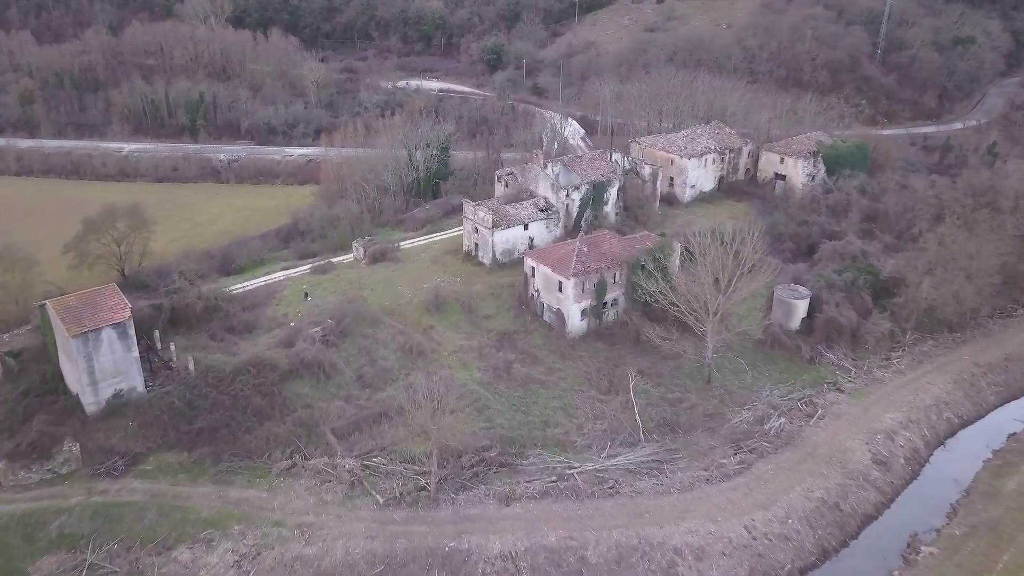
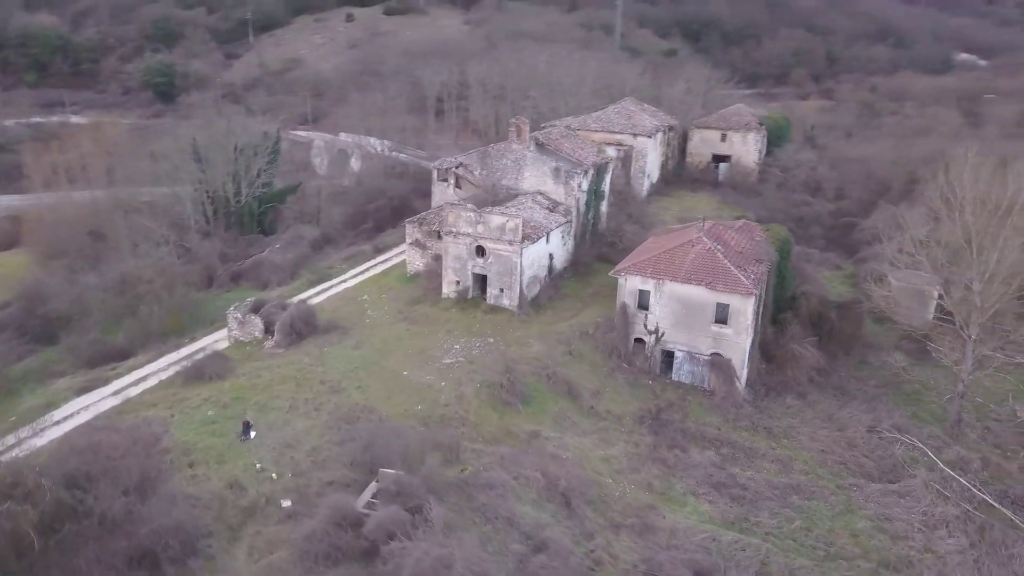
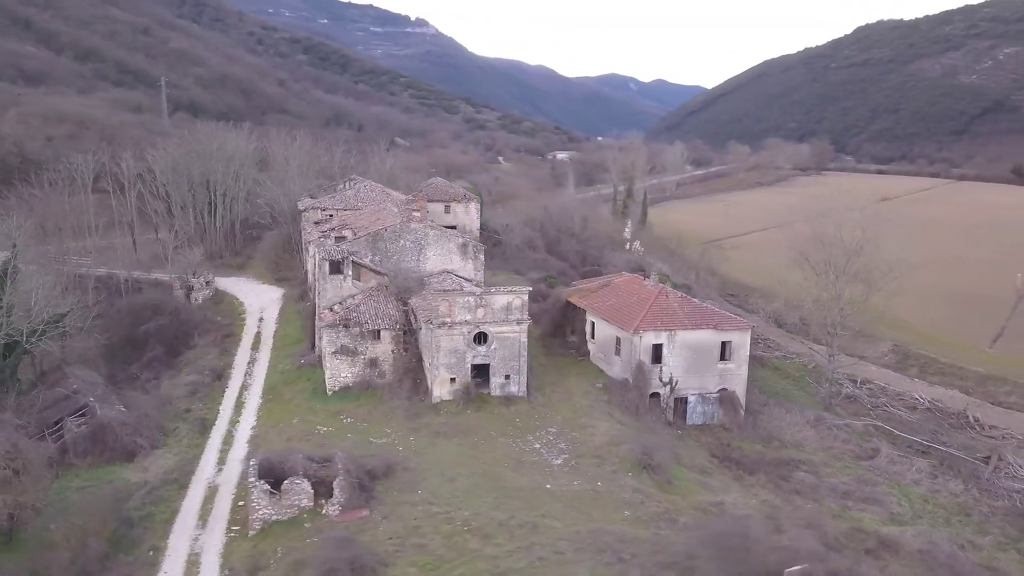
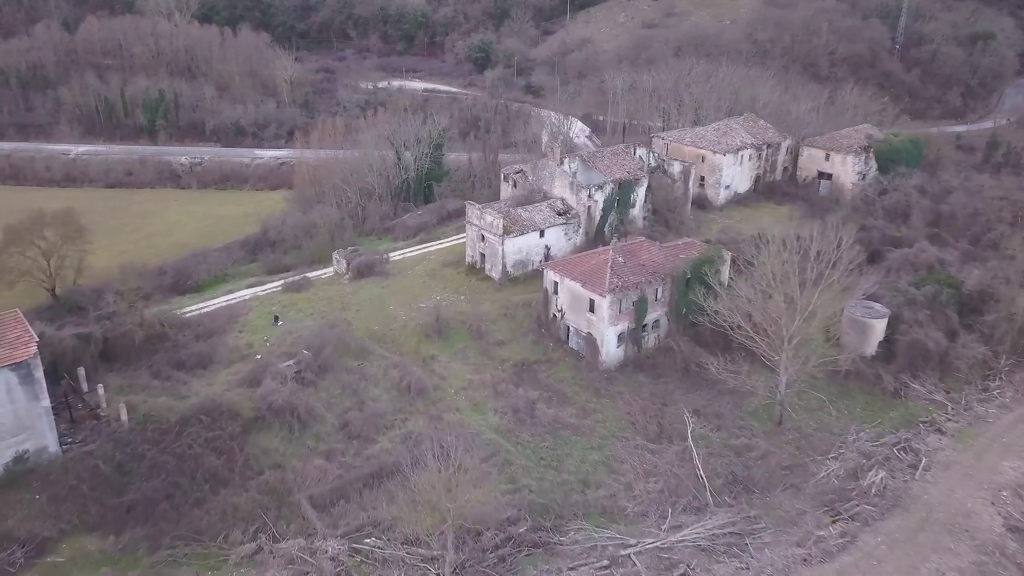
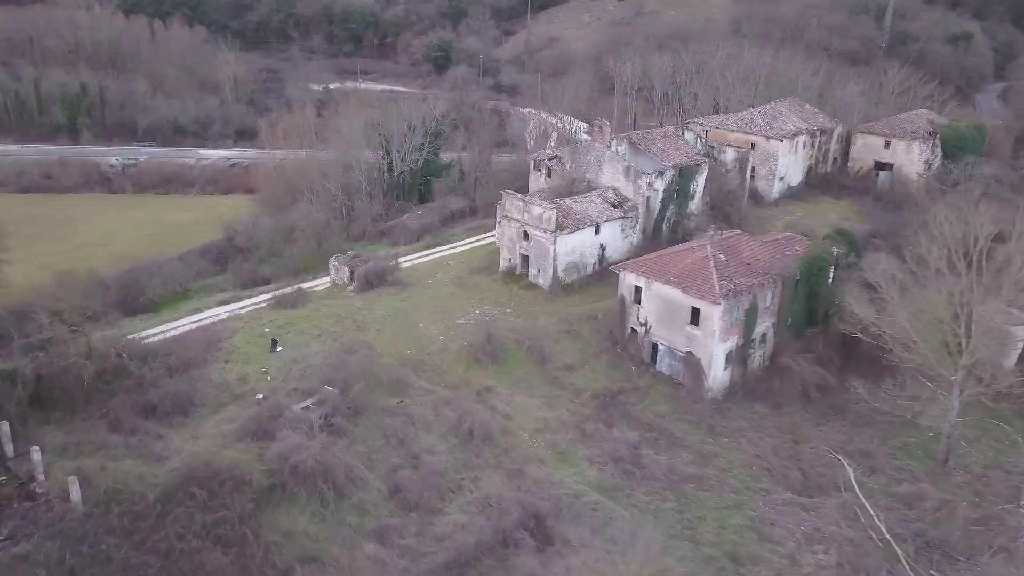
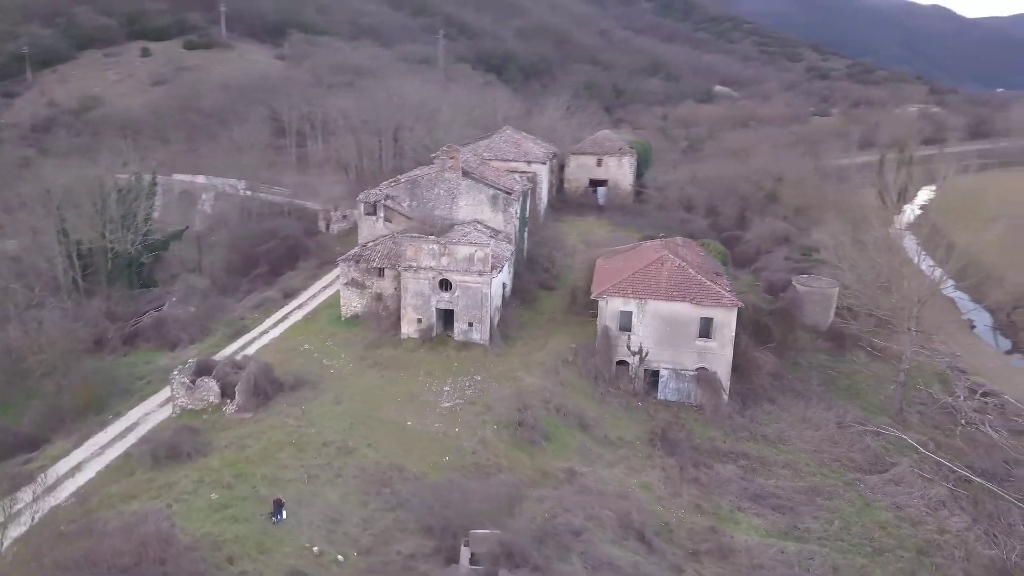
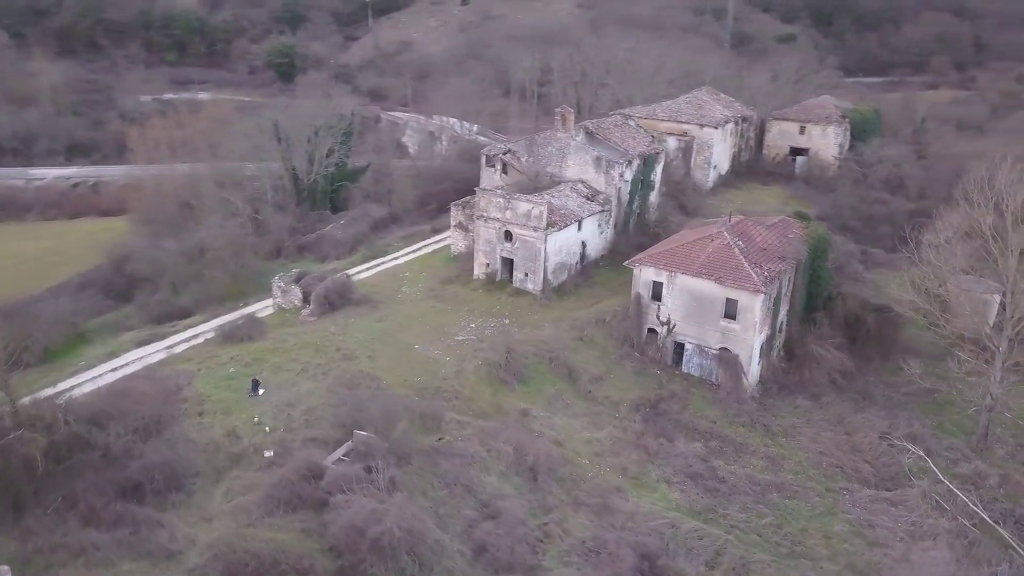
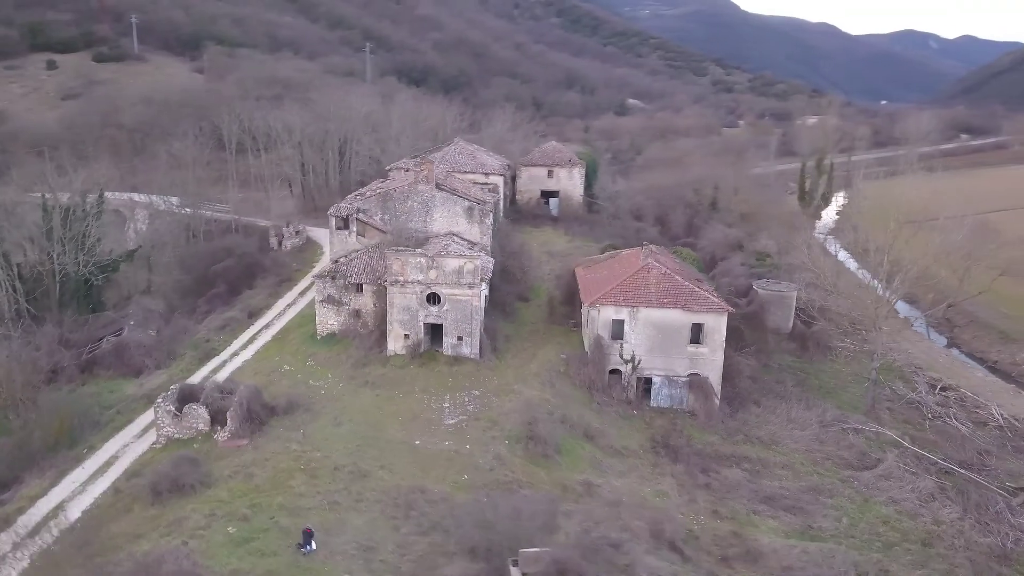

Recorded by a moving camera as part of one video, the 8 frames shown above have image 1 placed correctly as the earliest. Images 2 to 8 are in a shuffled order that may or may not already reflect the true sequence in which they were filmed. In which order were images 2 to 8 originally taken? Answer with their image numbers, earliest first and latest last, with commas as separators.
4, 5, 7, 2, 6, 8, 3
